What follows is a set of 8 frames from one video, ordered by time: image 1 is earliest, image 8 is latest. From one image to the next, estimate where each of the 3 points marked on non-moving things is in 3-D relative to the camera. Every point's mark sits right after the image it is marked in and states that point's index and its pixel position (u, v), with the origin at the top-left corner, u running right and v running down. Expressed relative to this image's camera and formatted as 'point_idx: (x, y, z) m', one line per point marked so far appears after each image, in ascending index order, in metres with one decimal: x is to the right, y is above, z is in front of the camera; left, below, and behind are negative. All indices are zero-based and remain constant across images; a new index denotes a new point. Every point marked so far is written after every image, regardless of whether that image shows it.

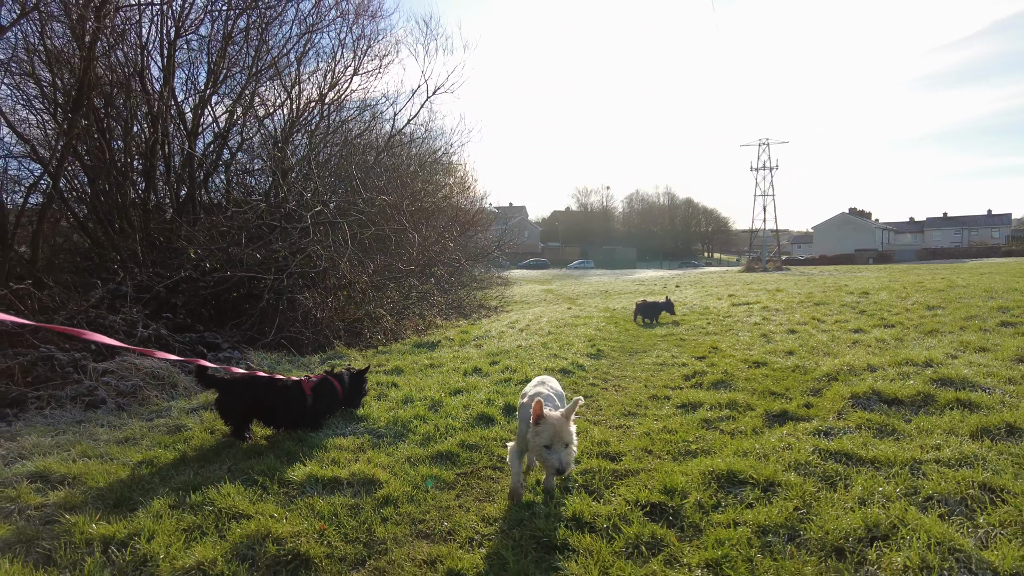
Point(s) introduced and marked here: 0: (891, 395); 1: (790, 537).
0: (+2.5, -0.7, +4.3) m
1: (+1.0, -0.9, +2.3) m
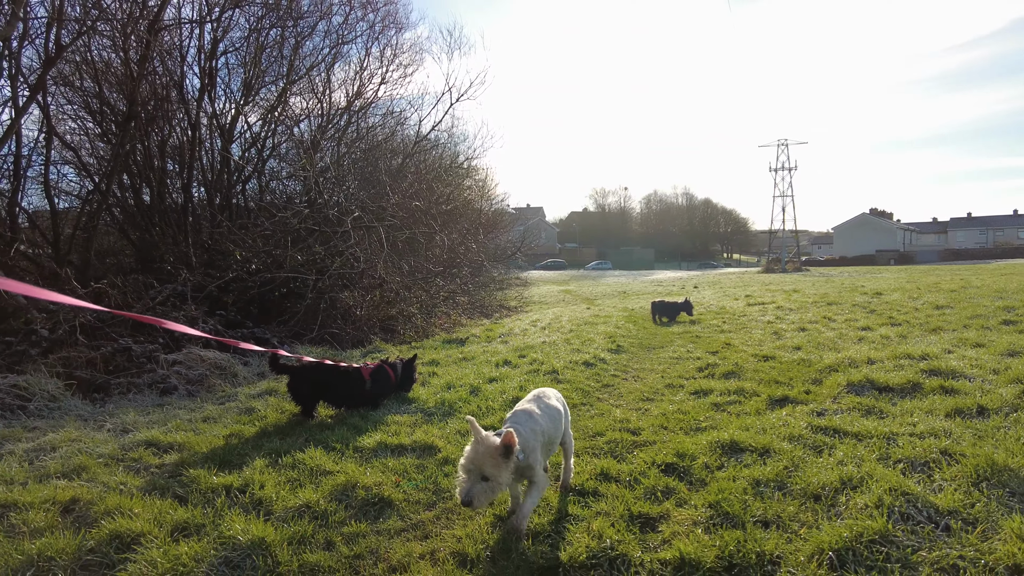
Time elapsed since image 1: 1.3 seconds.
0: (+2.7, -0.7, +4.8) m
1: (+1.1, -0.8, +2.8) m
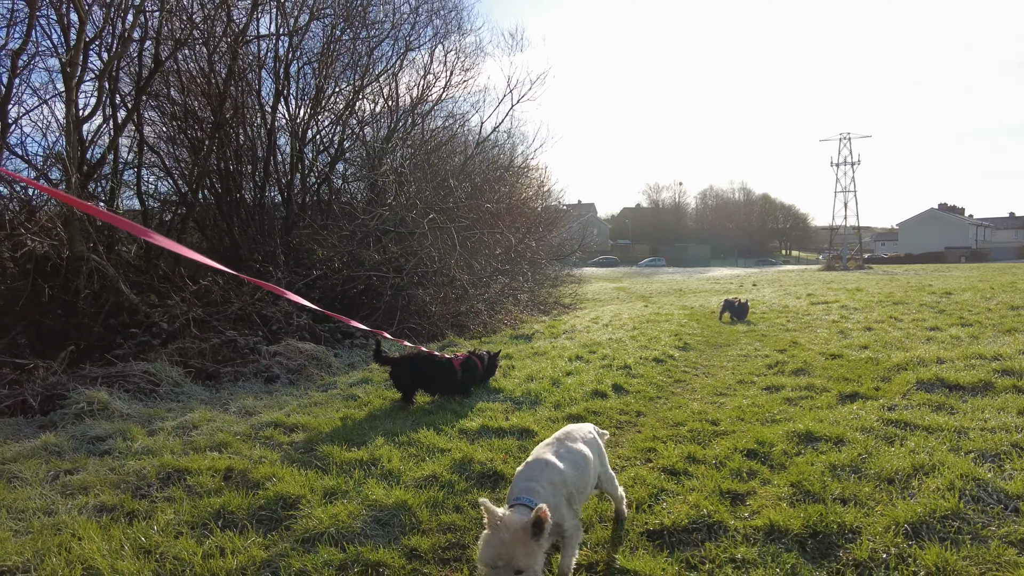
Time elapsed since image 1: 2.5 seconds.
0: (+3.3, -0.7, +4.9) m
1: (+1.6, -0.9, +3.1) m
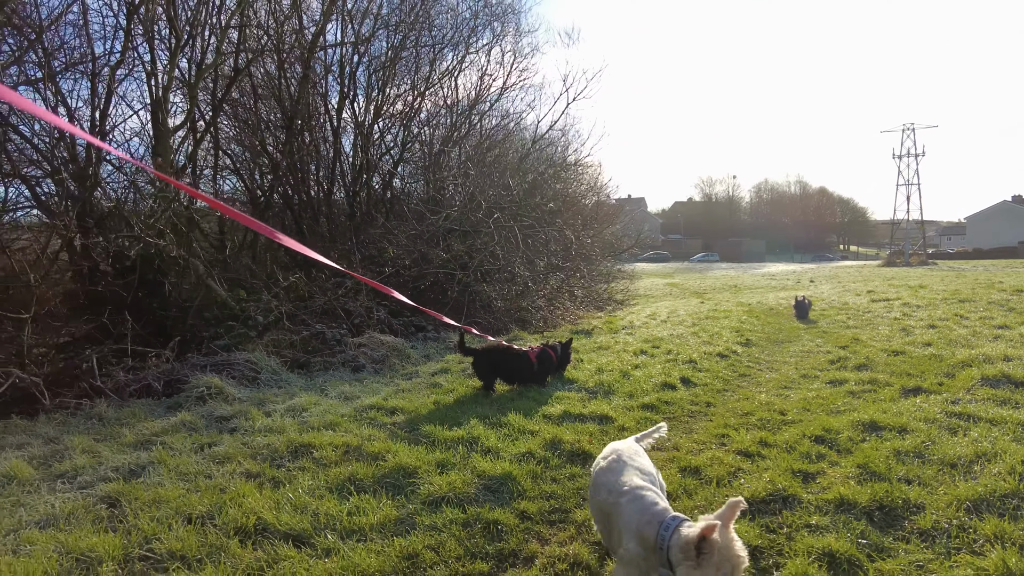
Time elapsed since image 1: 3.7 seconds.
0: (+3.9, -0.7, +5.1) m
1: (+2.1, -0.9, +3.4) m
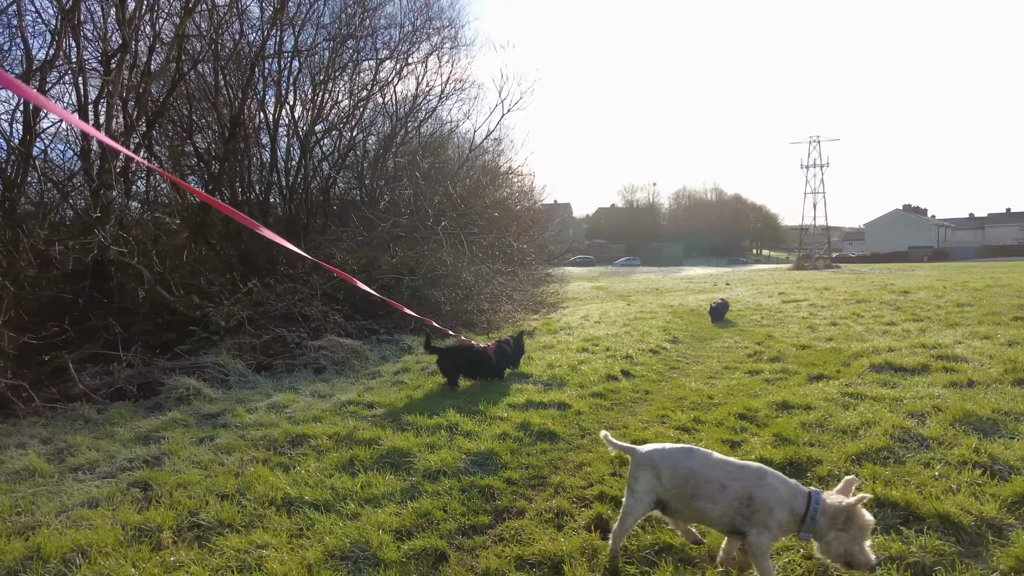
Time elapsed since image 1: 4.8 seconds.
0: (+3.6, -0.7, +6.1) m
1: (+1.9, -0.9, +4.2) m
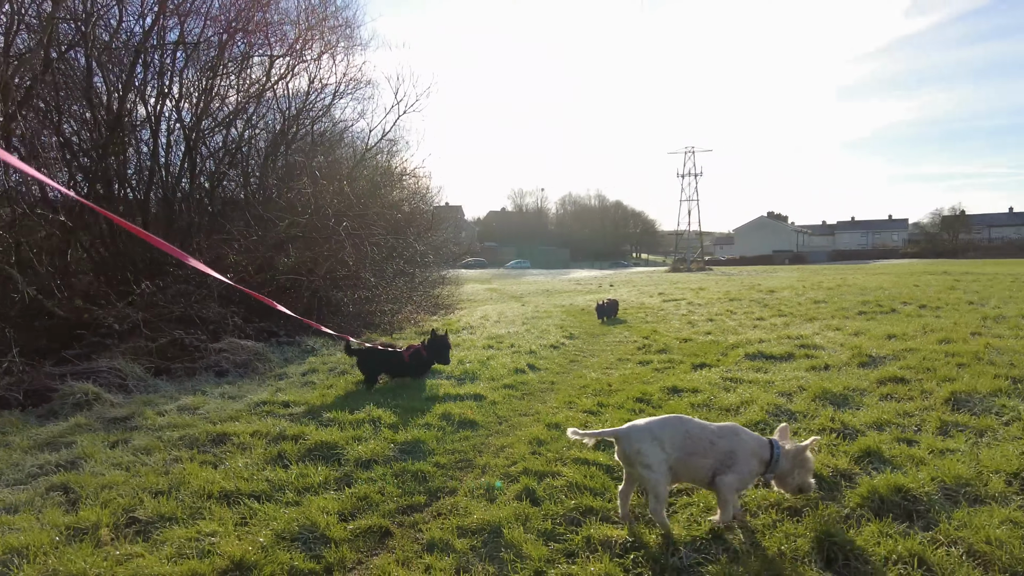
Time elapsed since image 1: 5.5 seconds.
0: (+2.7, -0.7, +6.9) m
1: (+1.4, -0.9, +4.8) m
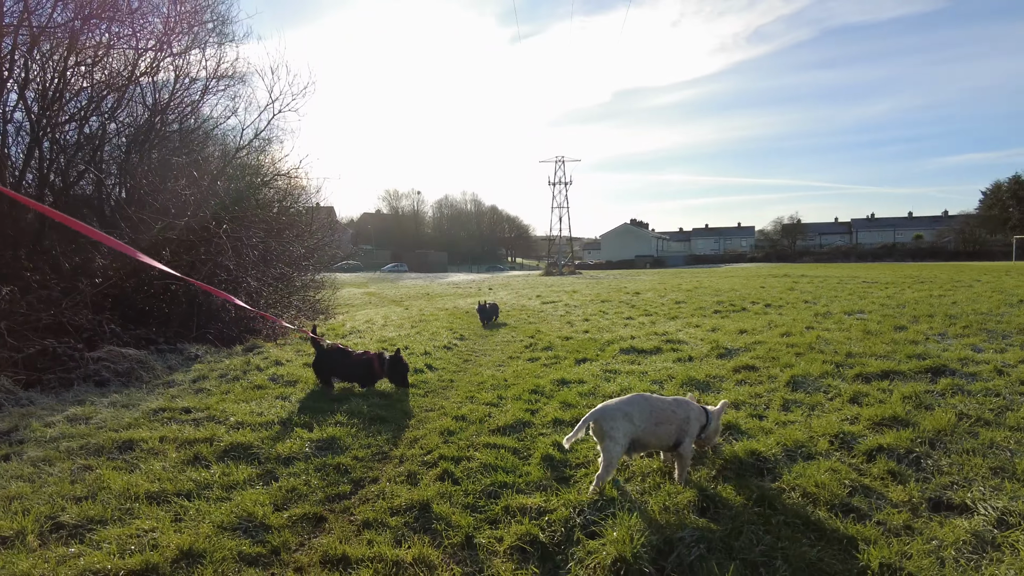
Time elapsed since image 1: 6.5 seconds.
0: (+1.5, -0.7, +7.7) m
1: (+0.7, -0.9, +5.3) m
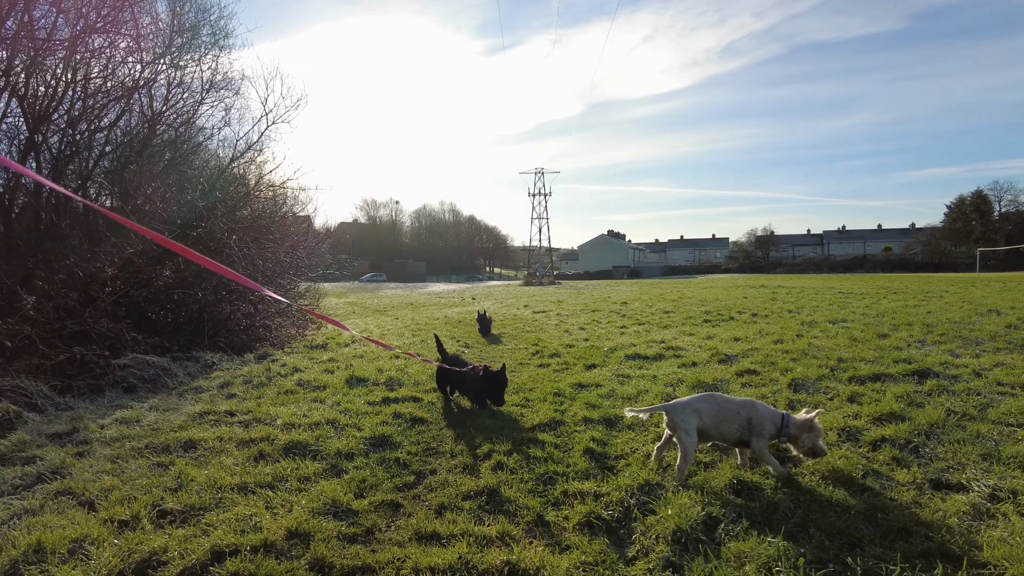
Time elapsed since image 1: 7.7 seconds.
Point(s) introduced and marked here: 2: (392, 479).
0: (+1.7, -0.8, +8.2) m
1: (+0.9, -1.0, +5.8) m
2: (-0.7, -1.1, +3.9) m
